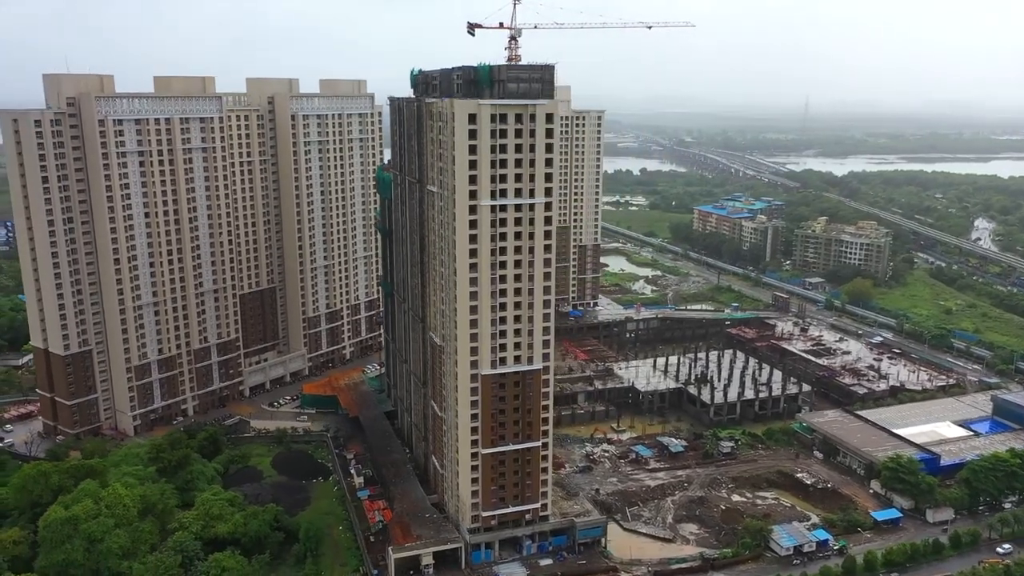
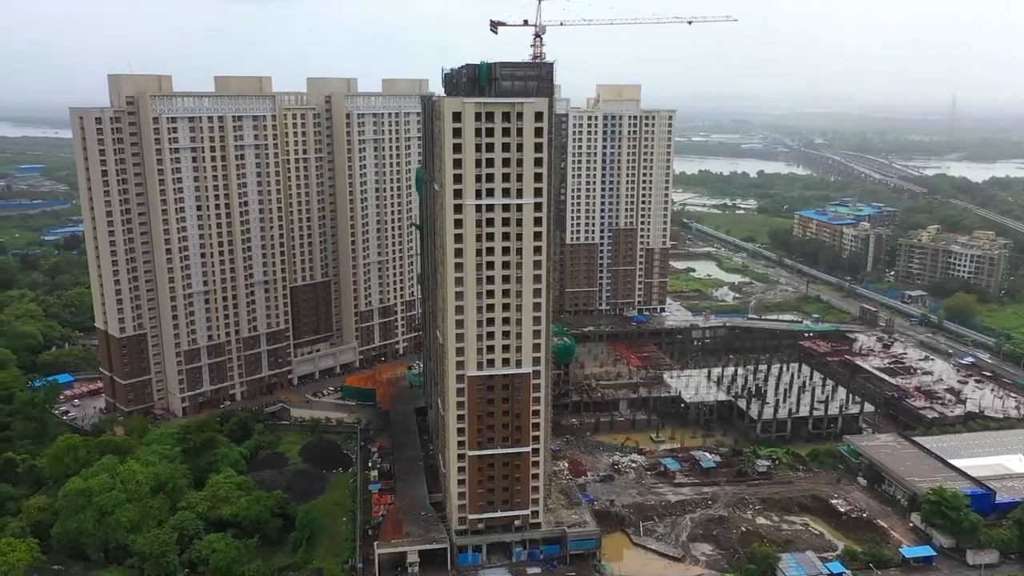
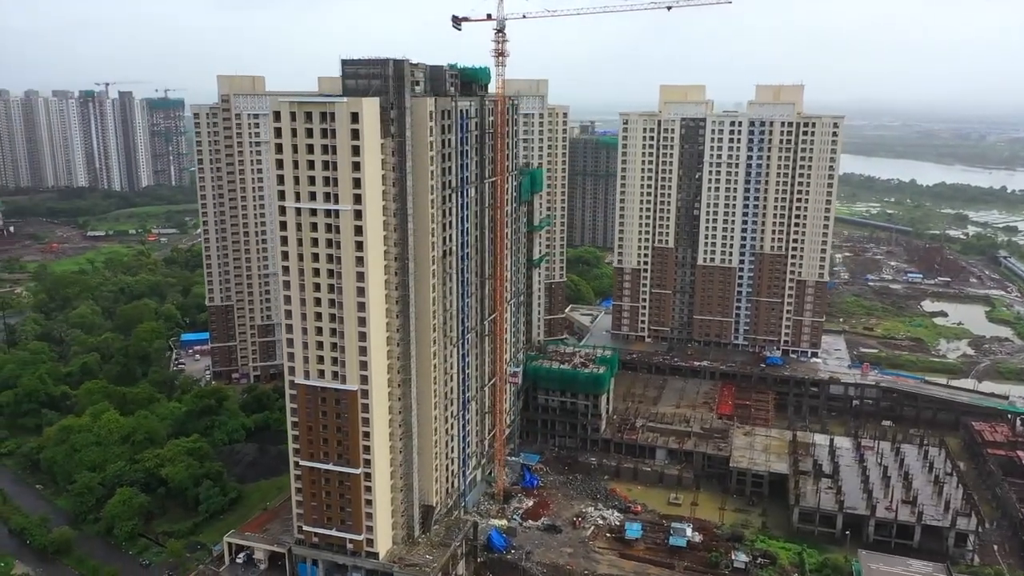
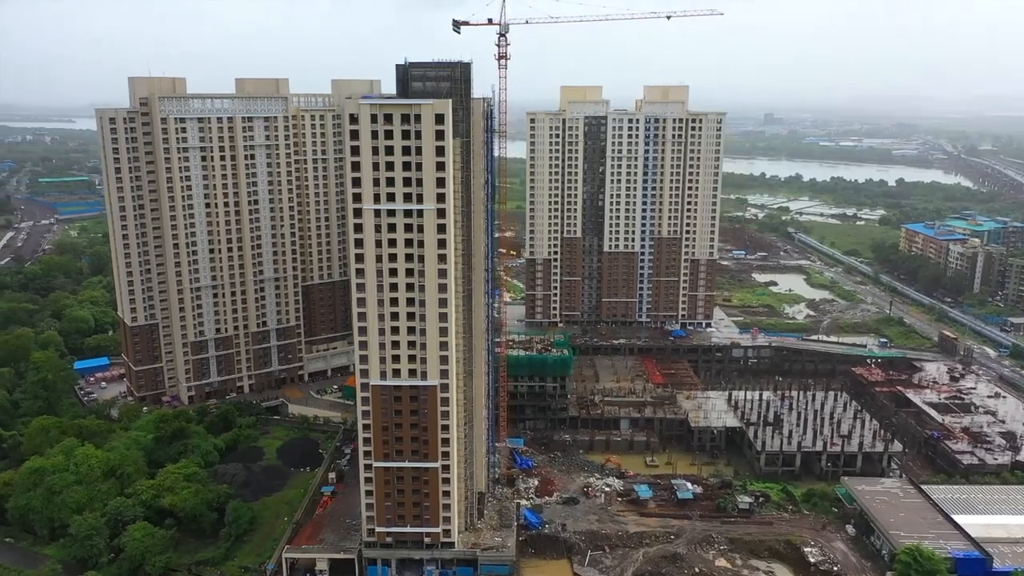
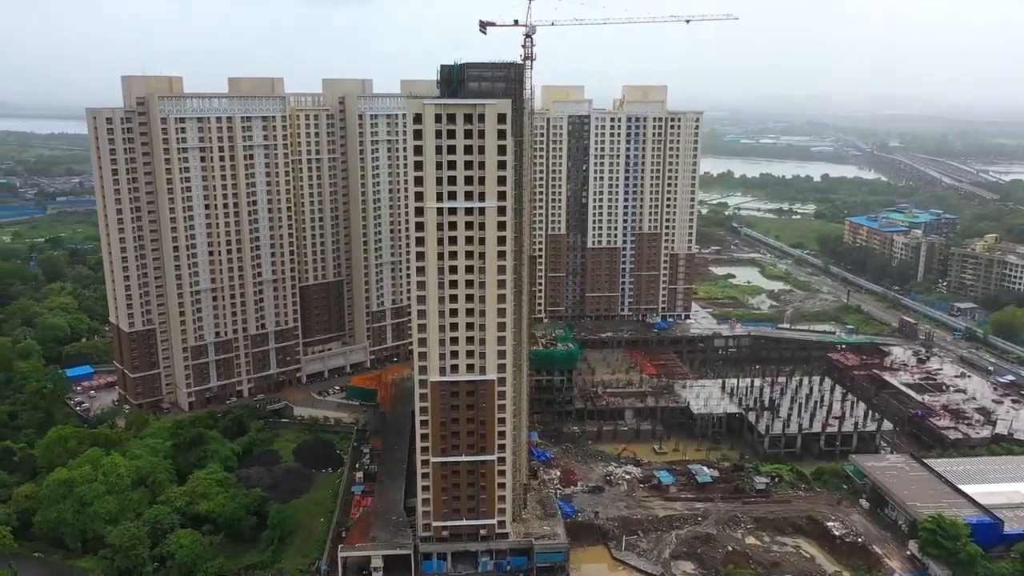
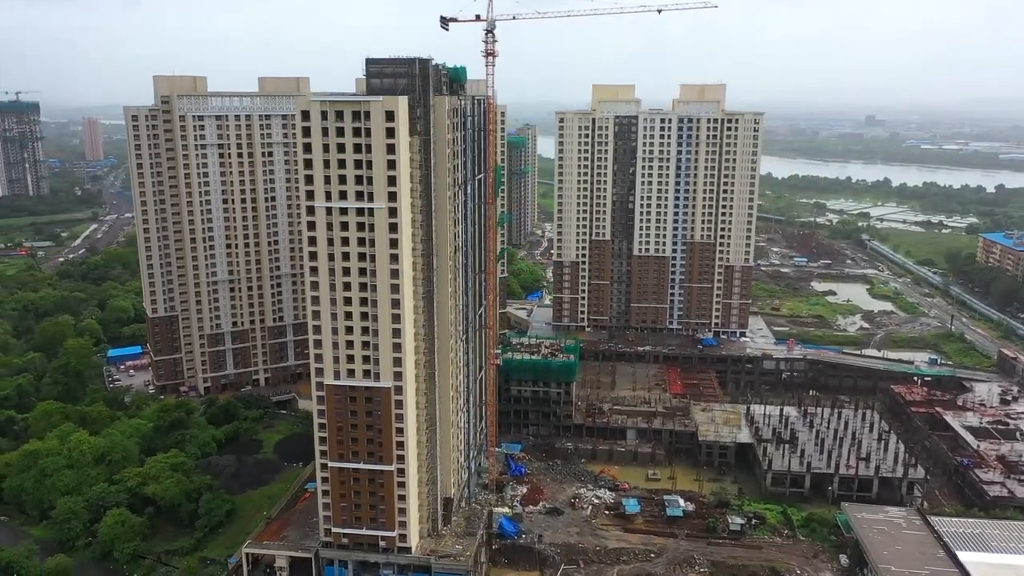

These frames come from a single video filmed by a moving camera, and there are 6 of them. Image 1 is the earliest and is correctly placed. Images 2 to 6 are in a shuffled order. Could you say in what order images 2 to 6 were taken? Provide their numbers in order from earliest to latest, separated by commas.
2, 5, 4, 6, 3
